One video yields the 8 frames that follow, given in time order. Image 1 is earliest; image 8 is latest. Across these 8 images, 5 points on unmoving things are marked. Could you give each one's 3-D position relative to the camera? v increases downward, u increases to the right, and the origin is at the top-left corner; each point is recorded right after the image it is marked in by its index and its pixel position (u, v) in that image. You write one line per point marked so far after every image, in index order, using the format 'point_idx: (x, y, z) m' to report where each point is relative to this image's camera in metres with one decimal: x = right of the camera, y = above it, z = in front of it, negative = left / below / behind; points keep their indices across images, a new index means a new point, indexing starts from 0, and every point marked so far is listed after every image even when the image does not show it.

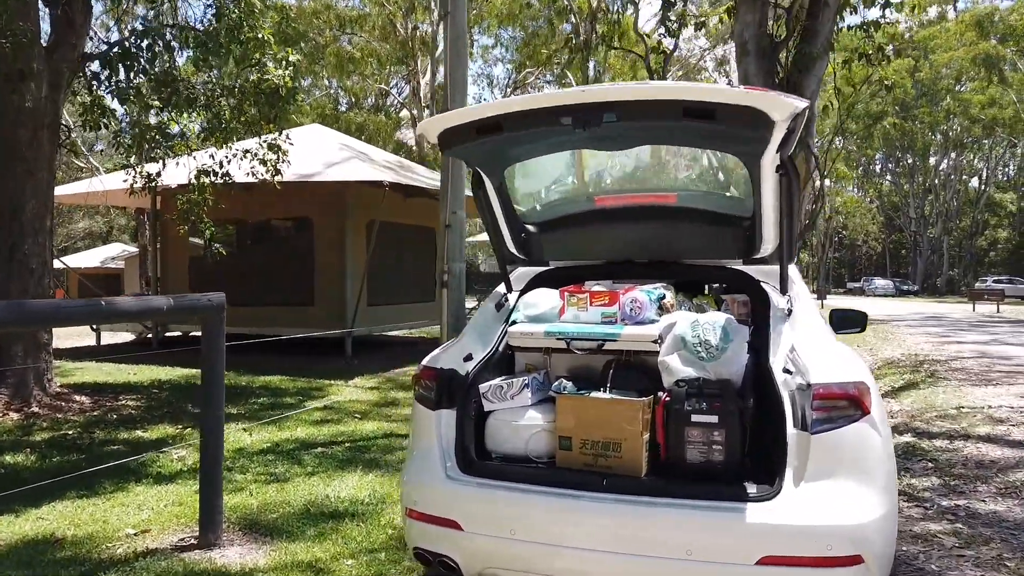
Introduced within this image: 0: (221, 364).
0: (-1.4, -0.4, +3.7) m
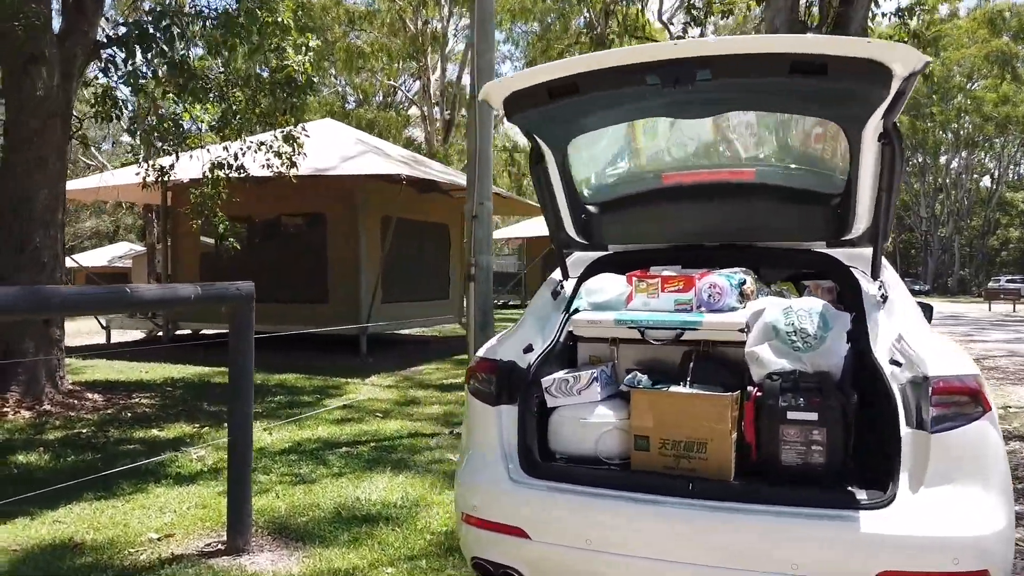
0: (-1.2, -0.3, +3.4) m
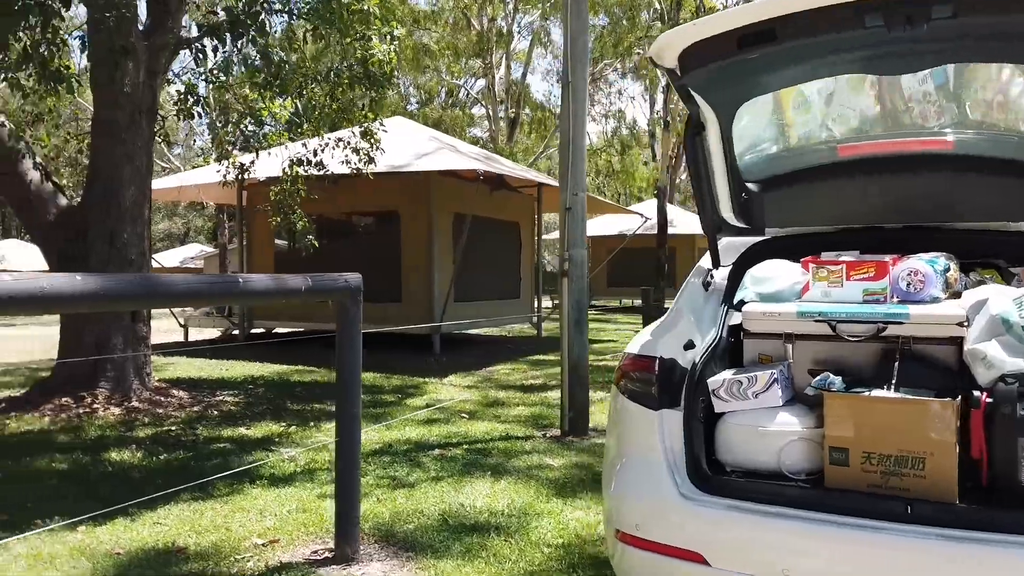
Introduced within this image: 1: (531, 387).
0: (-0.7, -0.3, +3.2) m
1: (+0.2, -1.1, +8.2) m
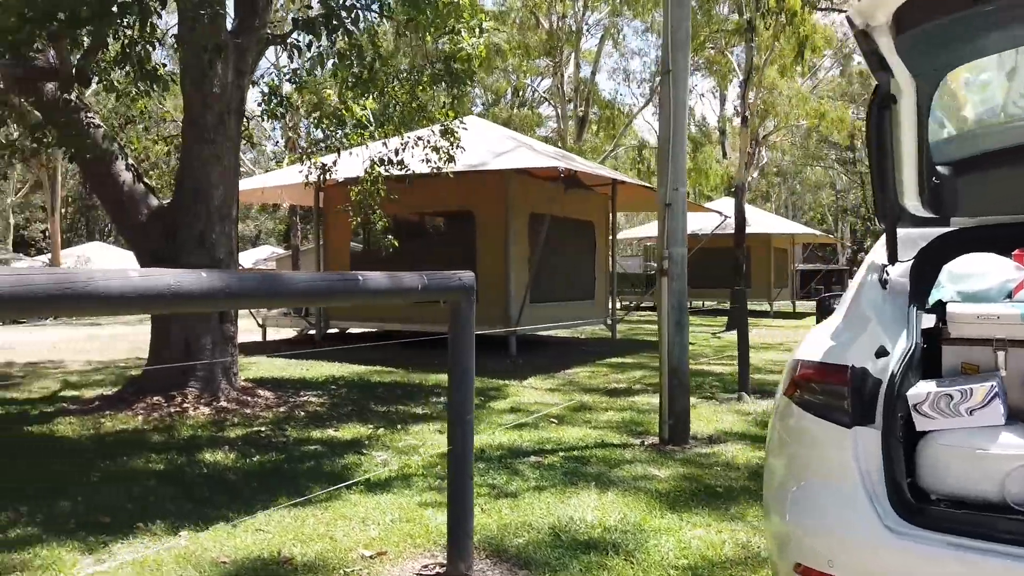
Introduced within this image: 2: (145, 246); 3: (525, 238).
0: (-0.2, -0.3, +3.0) m
1: (+1.1, -1.1, +7.9) m
2: (-3.3, +0.4, +6.9) m
3: (+0.2, +0.8, +11.5) m
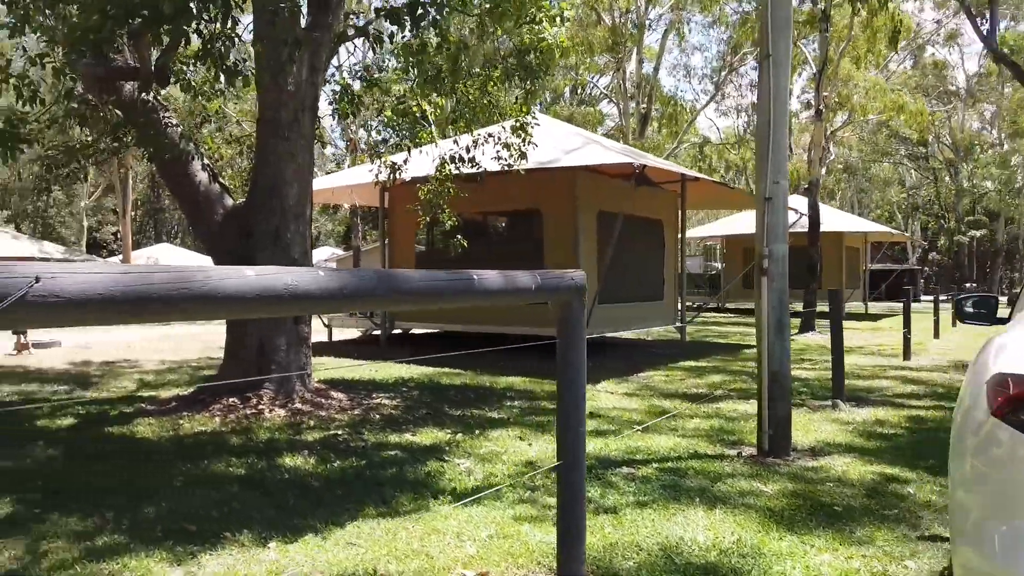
0: (+0.3, -0.3, +2.8) m
1: (+1.9, -1.1, +7.6) m
2: (-2.6, +0.4, +6.8) m
3: (+1.2, +0.8, +11.2) m
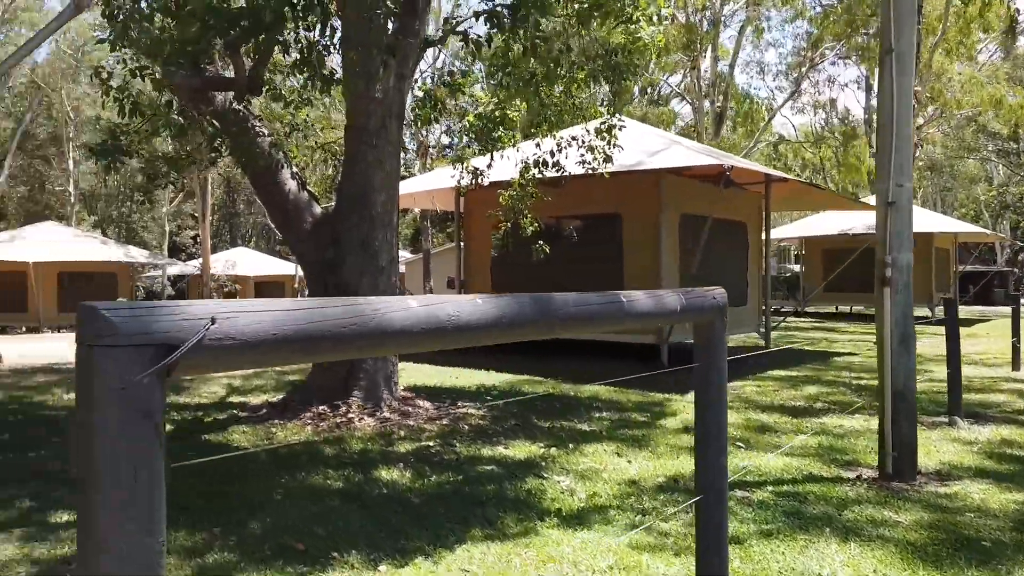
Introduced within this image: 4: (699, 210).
0: (+0.7, -0.3, +2.6) m
1: (+2.7, -1.2, +7.2) m
2: (-1.8, +0.3, +6.8) m
3: (+2.4, +0.7, +10.8) m
4: (+2.9, +1.2, +11.5) m
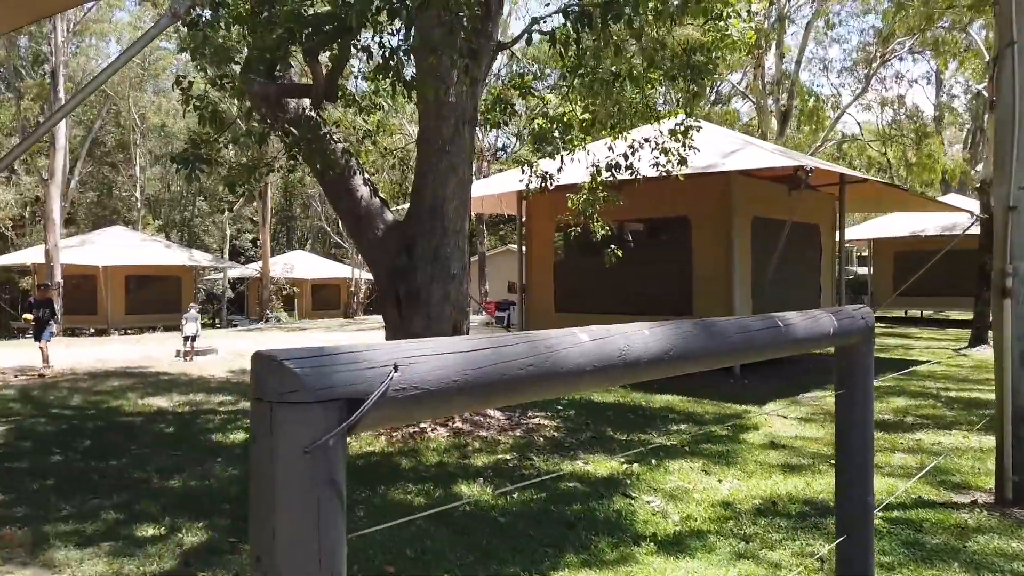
0: (+1.1, -0.4, +2.3) m
1: (+3.4, -1.2, +6.8) m
2: (-1.2, +0.2, +6.8) m
3: (+3.3, +0.6, +10.5) m
4: (+3.8, +1.1, +11.1) m
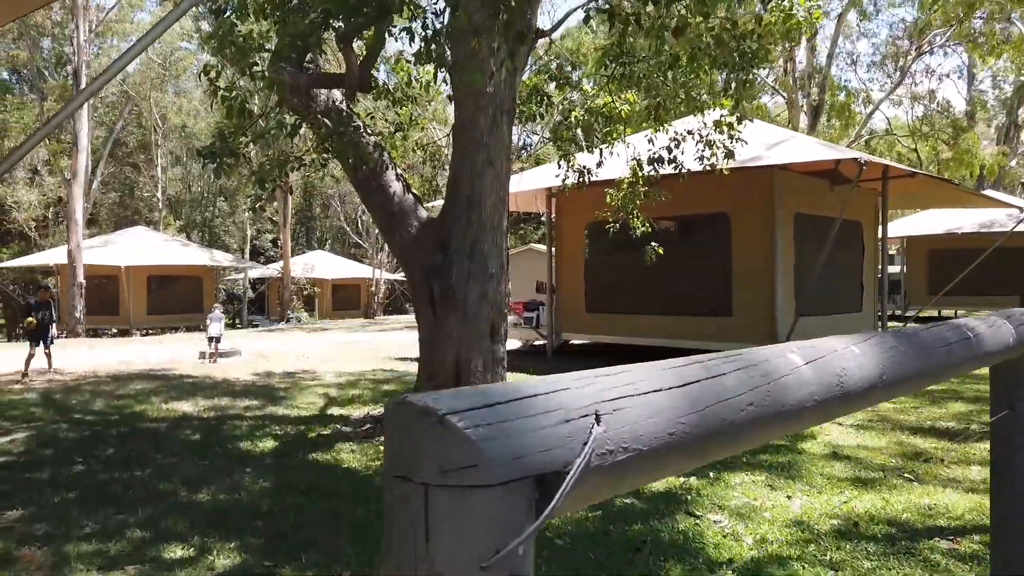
0: (+1.3, -0.4, +1.9) m
1: (+3.7, -1.2, +6.4) m
2: (-0.8, +0.2, +6.4) m
3: (+3.7, +0.6, +10.0) m
4: (+4.3, +1.1, +10.7) m
